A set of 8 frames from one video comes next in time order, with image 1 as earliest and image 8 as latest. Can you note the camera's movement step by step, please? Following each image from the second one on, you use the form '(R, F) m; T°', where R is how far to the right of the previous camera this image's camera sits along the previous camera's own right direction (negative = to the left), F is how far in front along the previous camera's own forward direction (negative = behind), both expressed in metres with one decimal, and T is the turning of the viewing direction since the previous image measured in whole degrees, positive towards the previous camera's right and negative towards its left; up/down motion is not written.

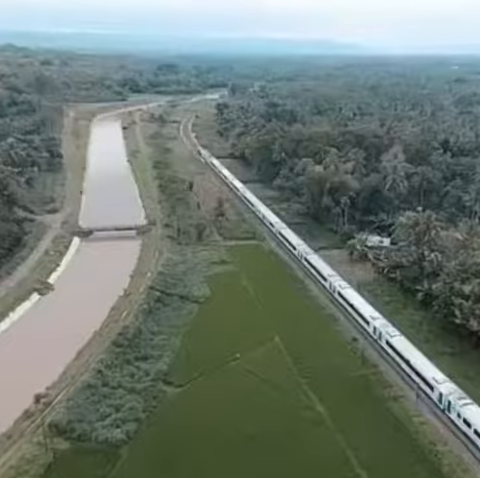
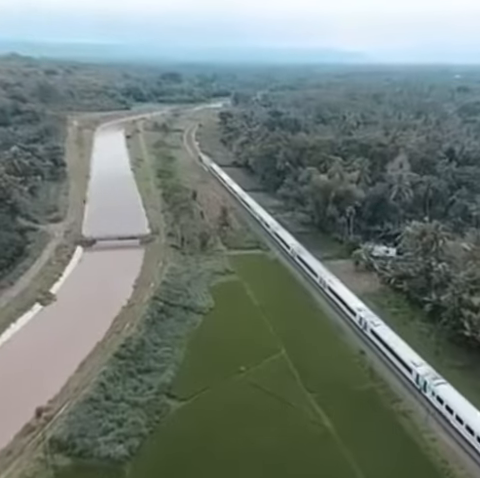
(-0.1, +0.4) m; 0°
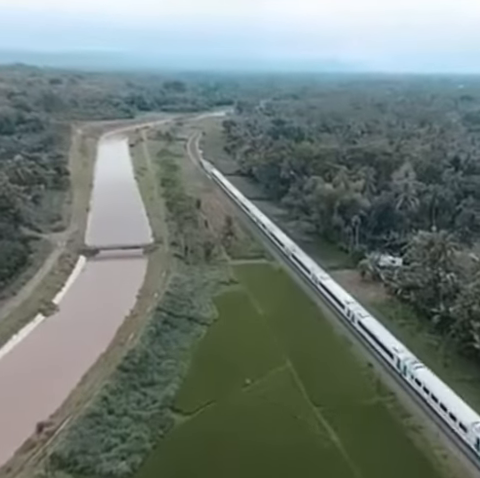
(-0.1, +0.4) m; 0°
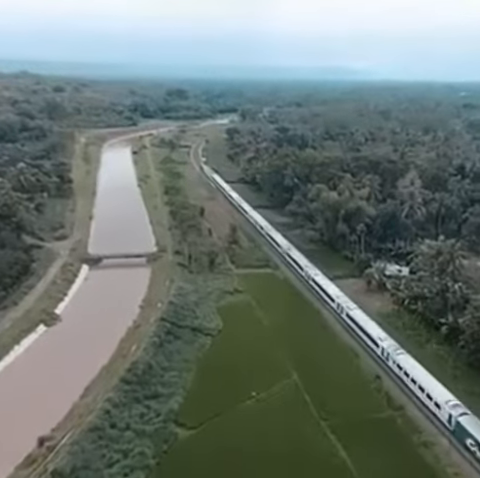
(-0.1, +0.4) m; 0°
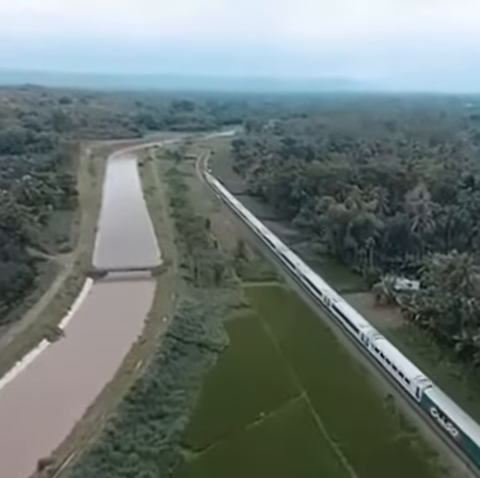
(-0.2, +0.6) m; -1°
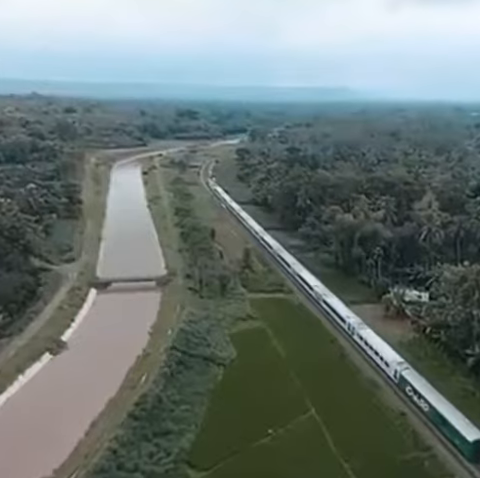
(-0.2, +0.6) m; 0°
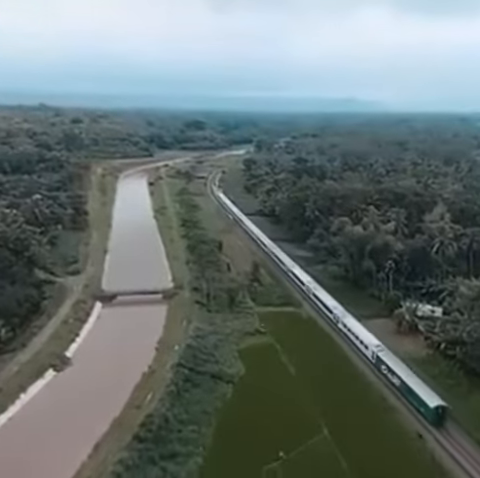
(-0.2, +0.7) m; -1°
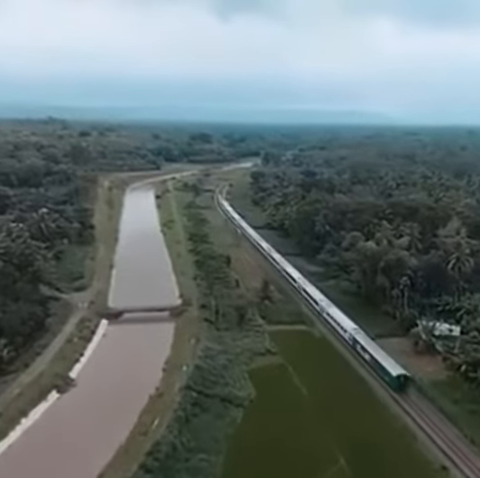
(-0.3, +1.0) m; -1°
